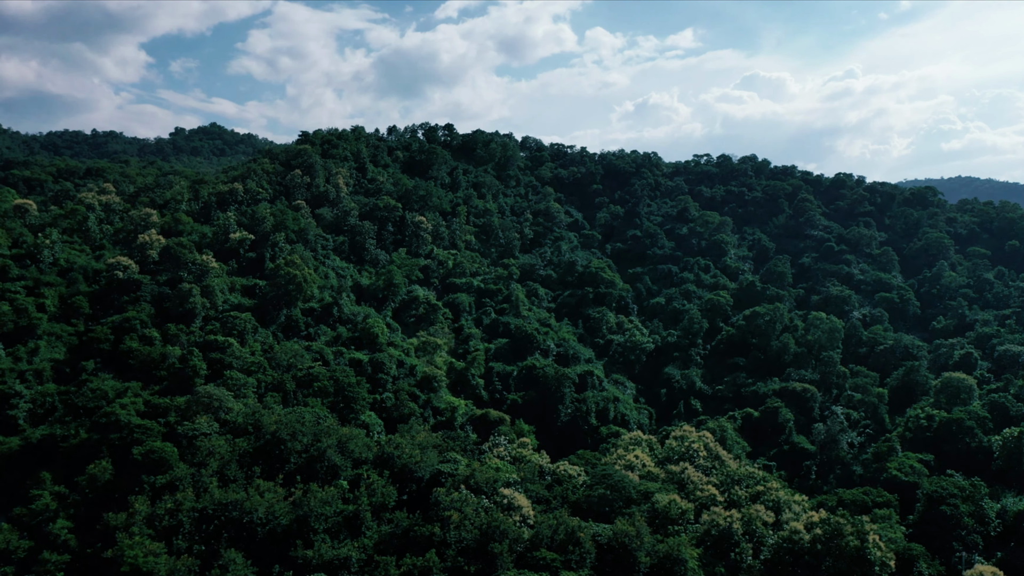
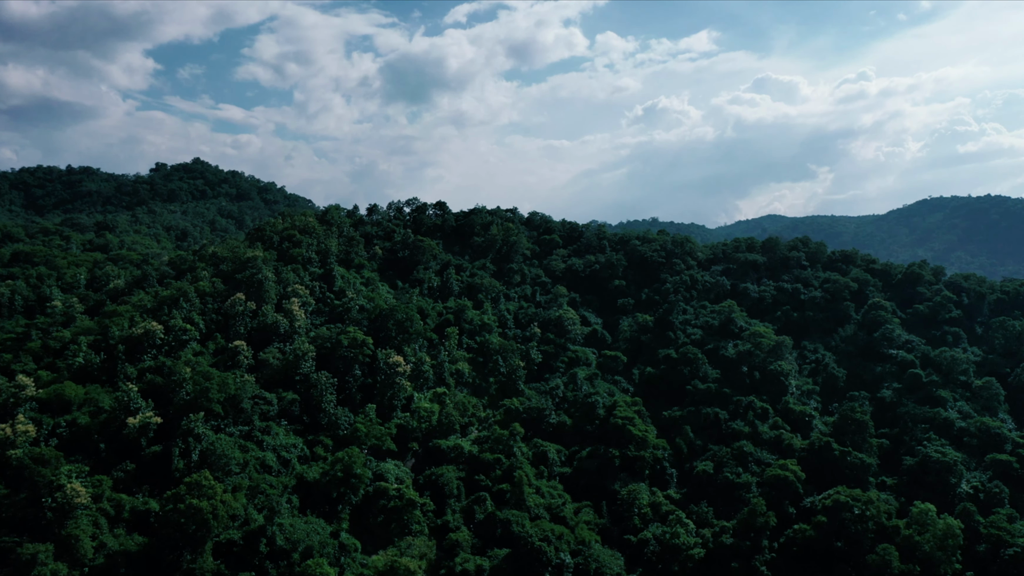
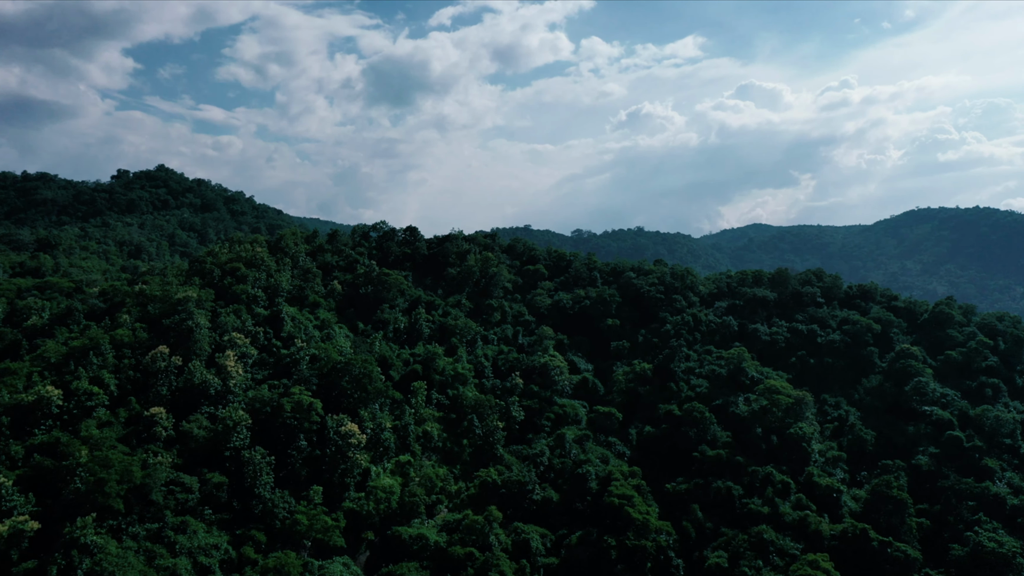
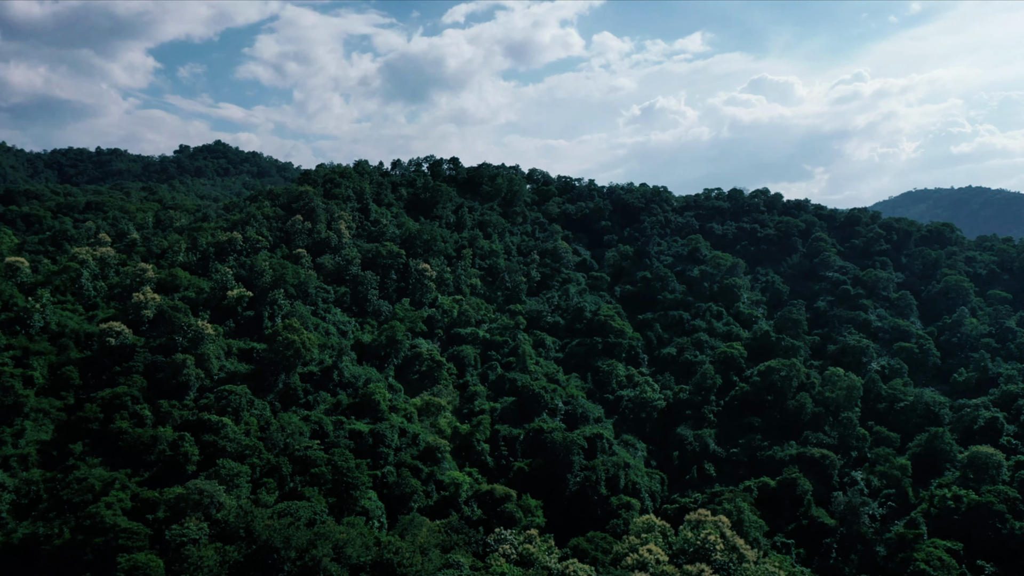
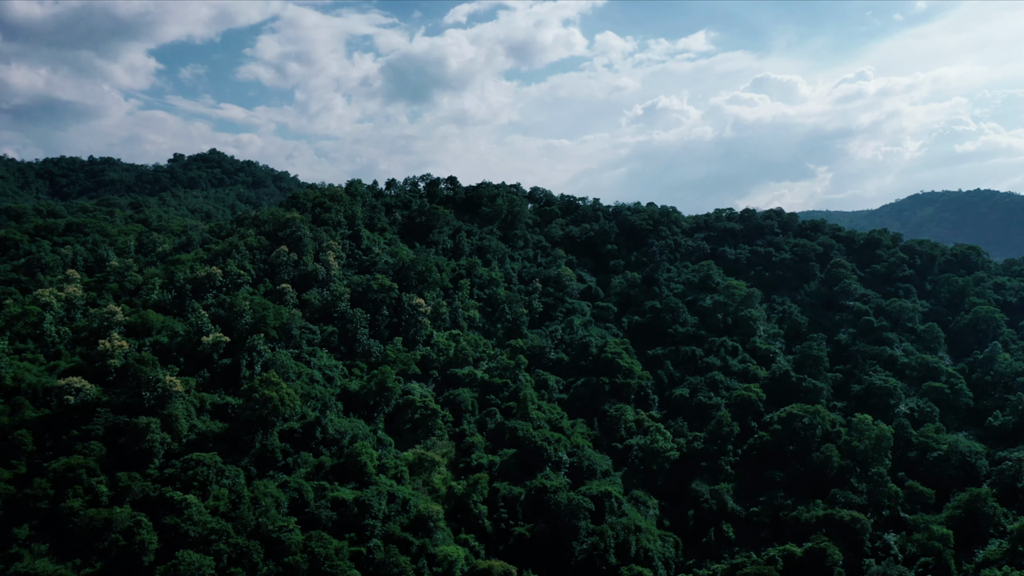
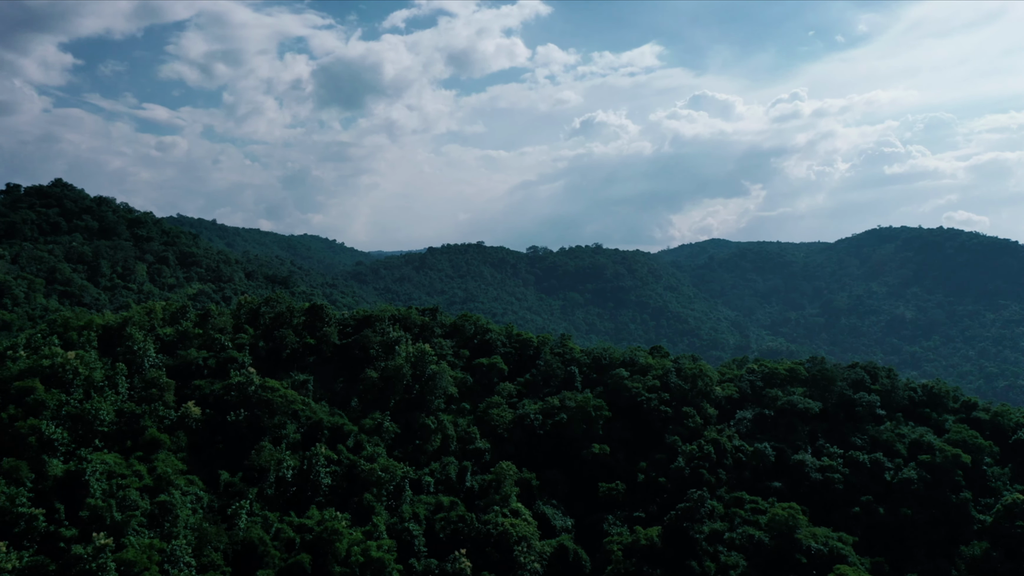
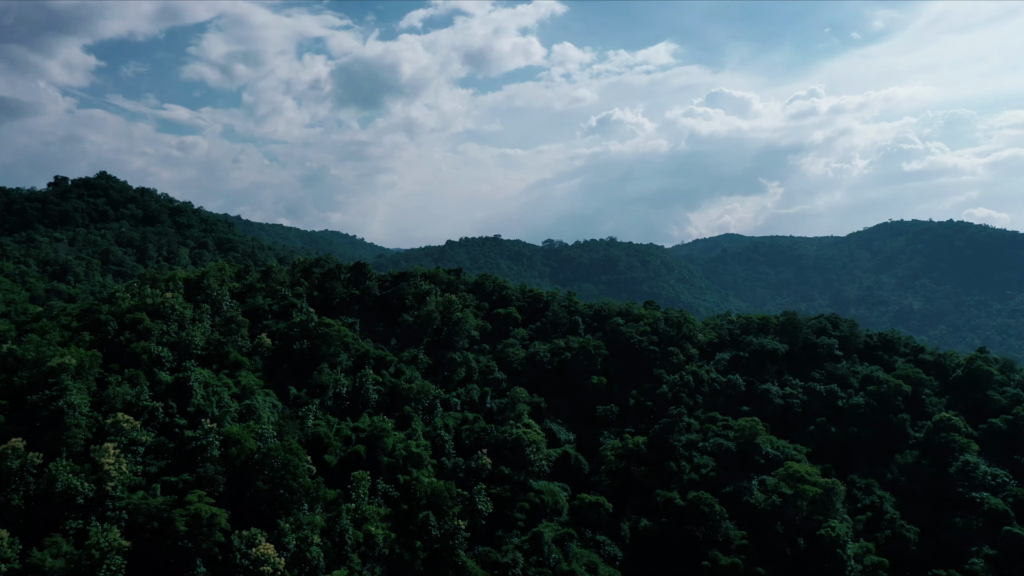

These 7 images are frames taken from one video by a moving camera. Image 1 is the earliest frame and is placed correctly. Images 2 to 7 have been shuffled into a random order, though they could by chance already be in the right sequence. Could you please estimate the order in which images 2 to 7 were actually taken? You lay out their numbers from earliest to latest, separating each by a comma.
4, 5, 2, 3, 7, 6
